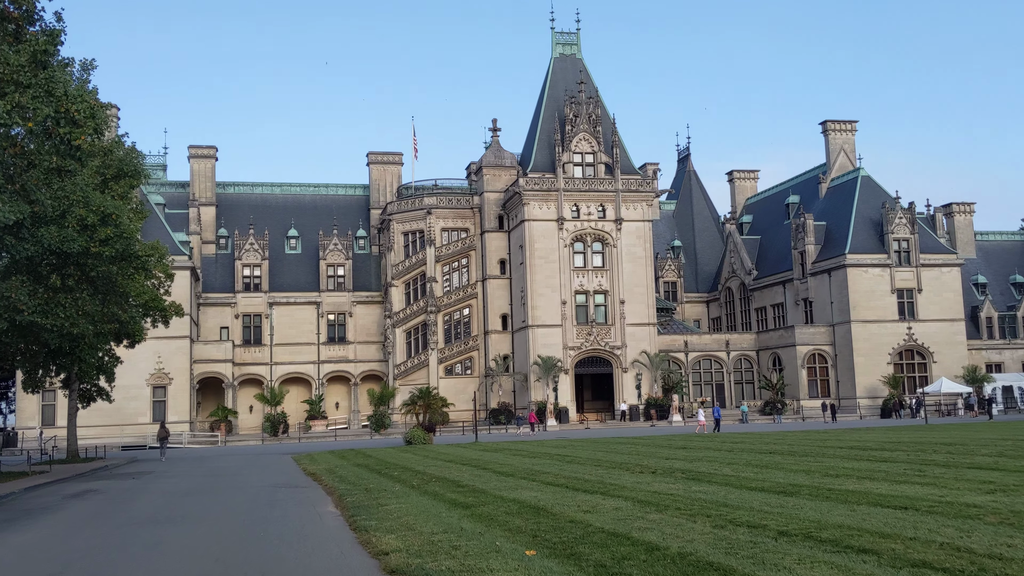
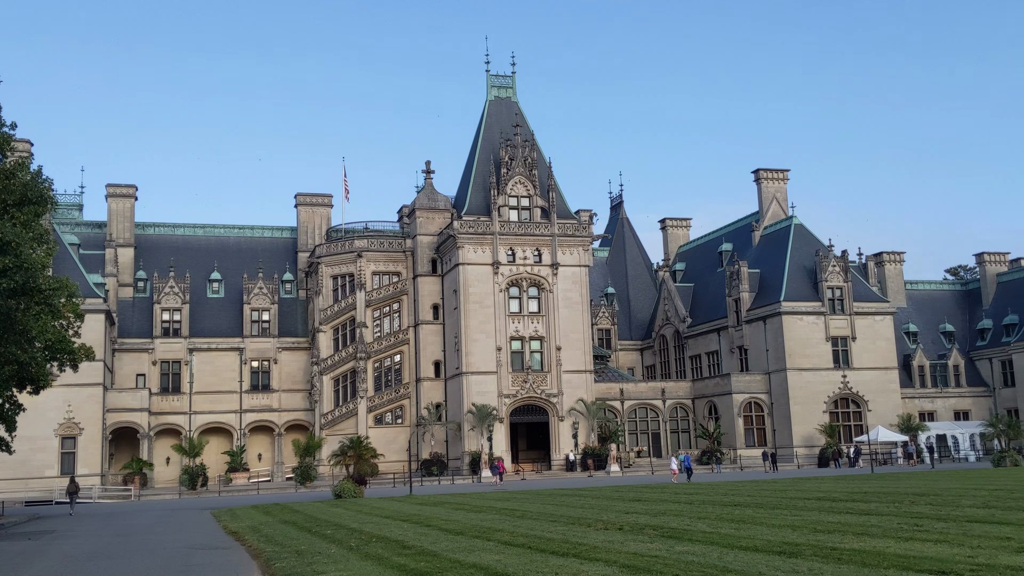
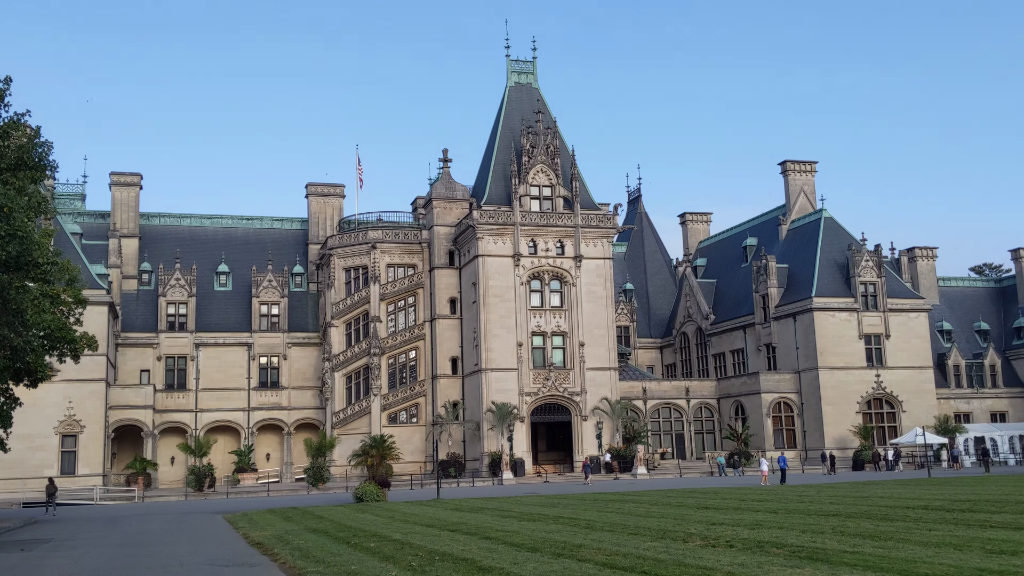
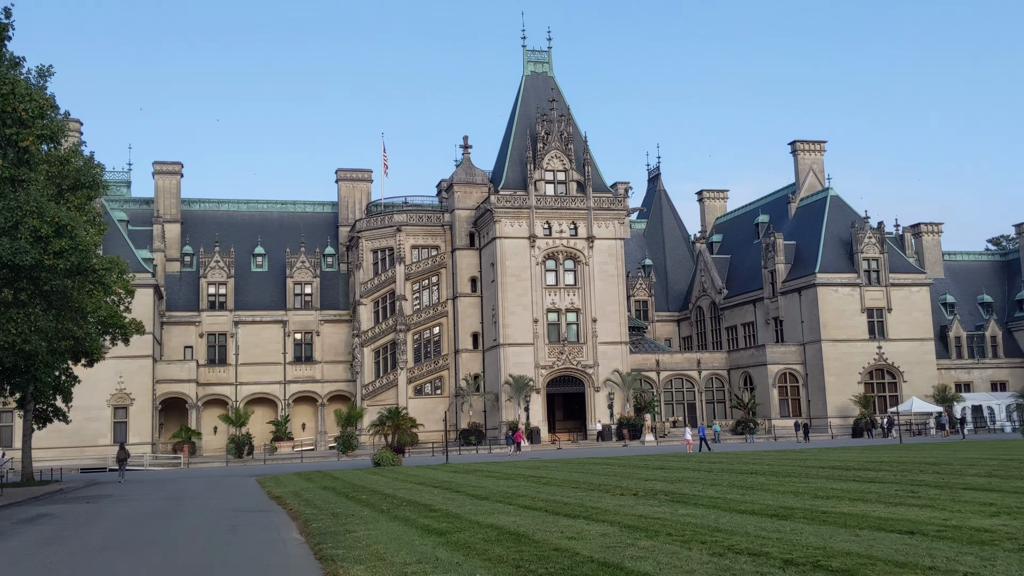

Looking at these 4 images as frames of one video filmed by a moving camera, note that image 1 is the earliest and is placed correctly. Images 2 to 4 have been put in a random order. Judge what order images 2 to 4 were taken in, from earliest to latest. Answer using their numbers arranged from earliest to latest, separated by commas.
4, 2, 3
